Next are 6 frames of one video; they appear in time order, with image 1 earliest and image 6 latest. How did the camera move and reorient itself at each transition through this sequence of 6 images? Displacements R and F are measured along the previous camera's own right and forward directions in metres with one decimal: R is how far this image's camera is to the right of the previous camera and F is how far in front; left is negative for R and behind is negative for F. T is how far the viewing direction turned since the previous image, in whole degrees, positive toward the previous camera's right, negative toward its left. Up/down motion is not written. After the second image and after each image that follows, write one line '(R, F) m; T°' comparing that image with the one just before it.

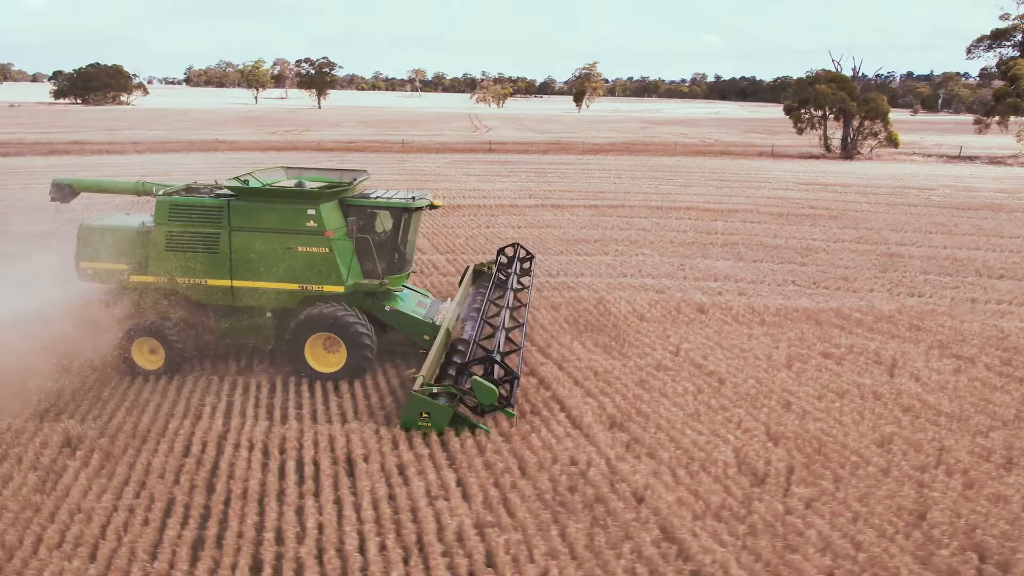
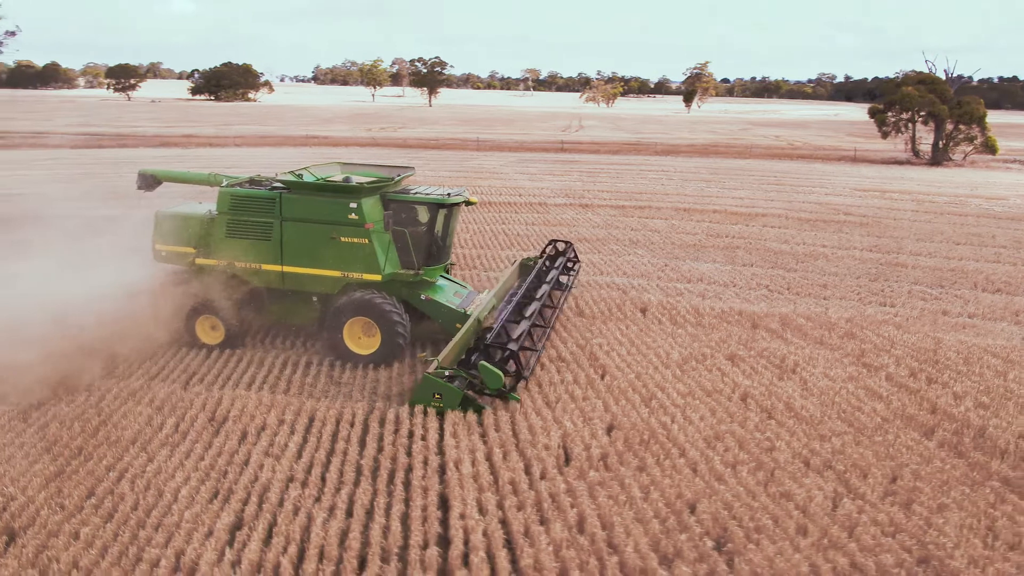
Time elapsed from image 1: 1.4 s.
(+1.7, -0.3) m; -8°
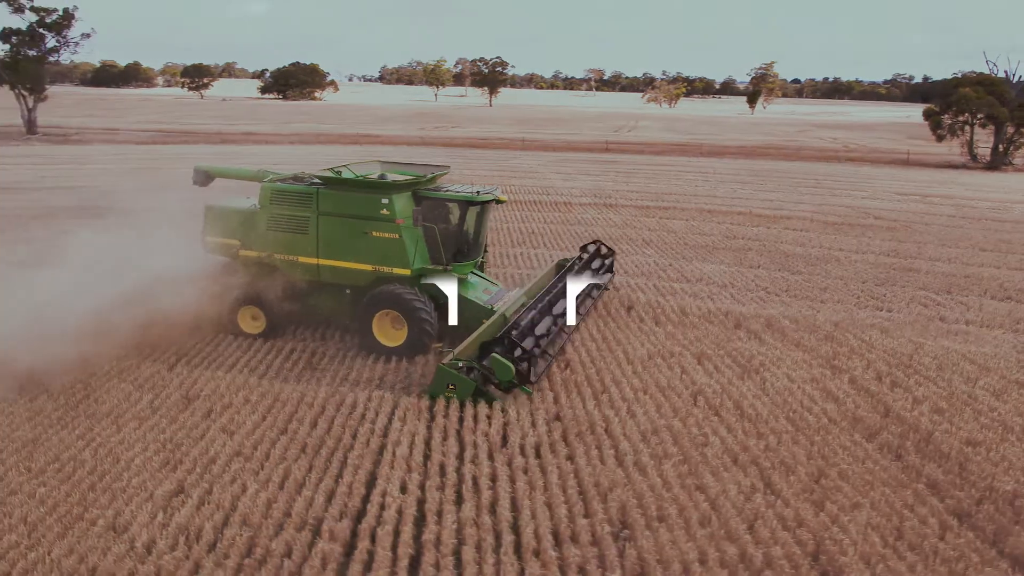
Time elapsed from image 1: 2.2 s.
(+0.8, -0.2) m; -5°
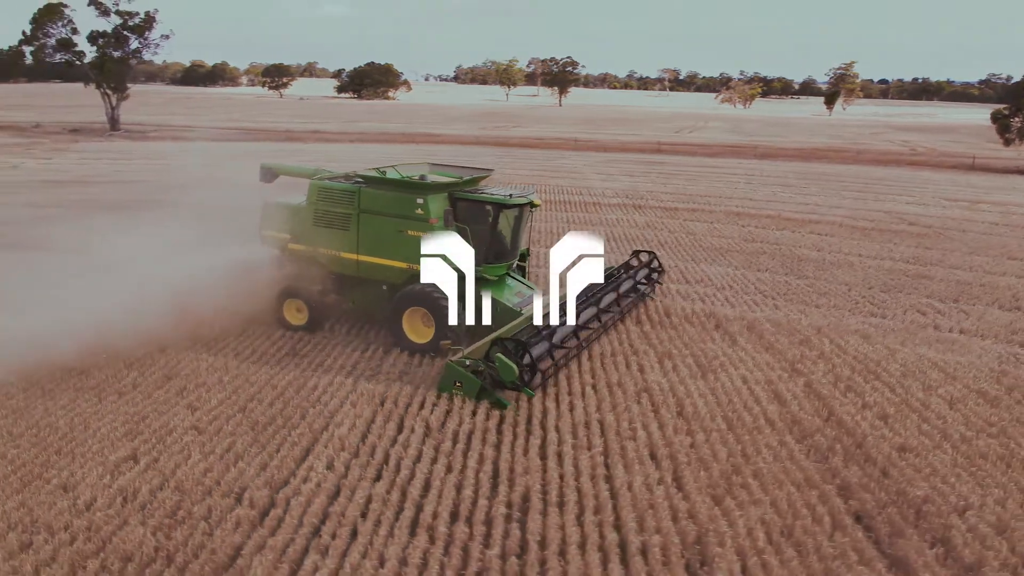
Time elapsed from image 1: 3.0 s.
(+0.9, -0.2) m; -5°
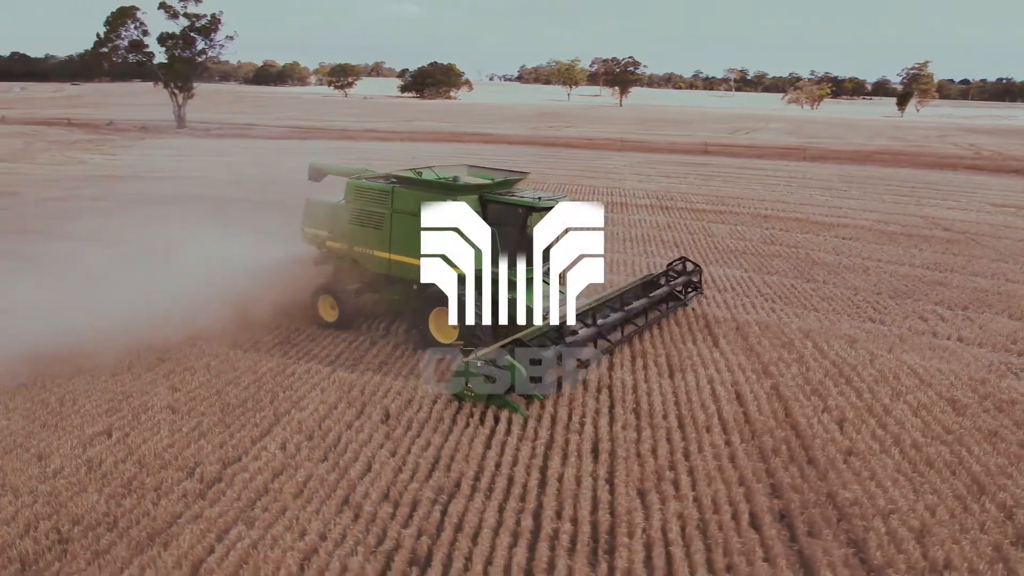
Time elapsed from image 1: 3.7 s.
(+0.7, -0.1) m; -5°
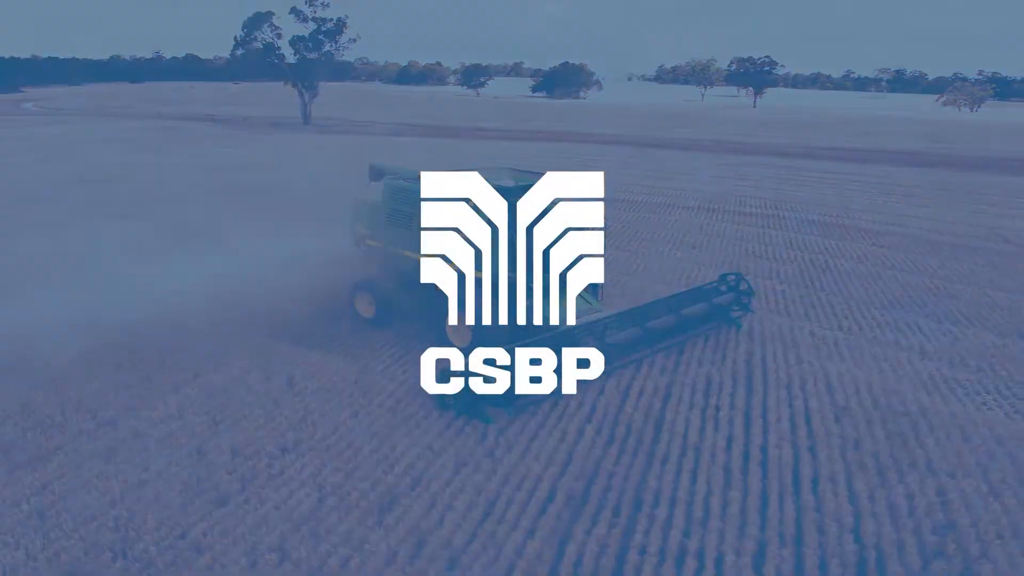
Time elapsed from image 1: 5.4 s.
(+1.8, -0.2) m; -10°
